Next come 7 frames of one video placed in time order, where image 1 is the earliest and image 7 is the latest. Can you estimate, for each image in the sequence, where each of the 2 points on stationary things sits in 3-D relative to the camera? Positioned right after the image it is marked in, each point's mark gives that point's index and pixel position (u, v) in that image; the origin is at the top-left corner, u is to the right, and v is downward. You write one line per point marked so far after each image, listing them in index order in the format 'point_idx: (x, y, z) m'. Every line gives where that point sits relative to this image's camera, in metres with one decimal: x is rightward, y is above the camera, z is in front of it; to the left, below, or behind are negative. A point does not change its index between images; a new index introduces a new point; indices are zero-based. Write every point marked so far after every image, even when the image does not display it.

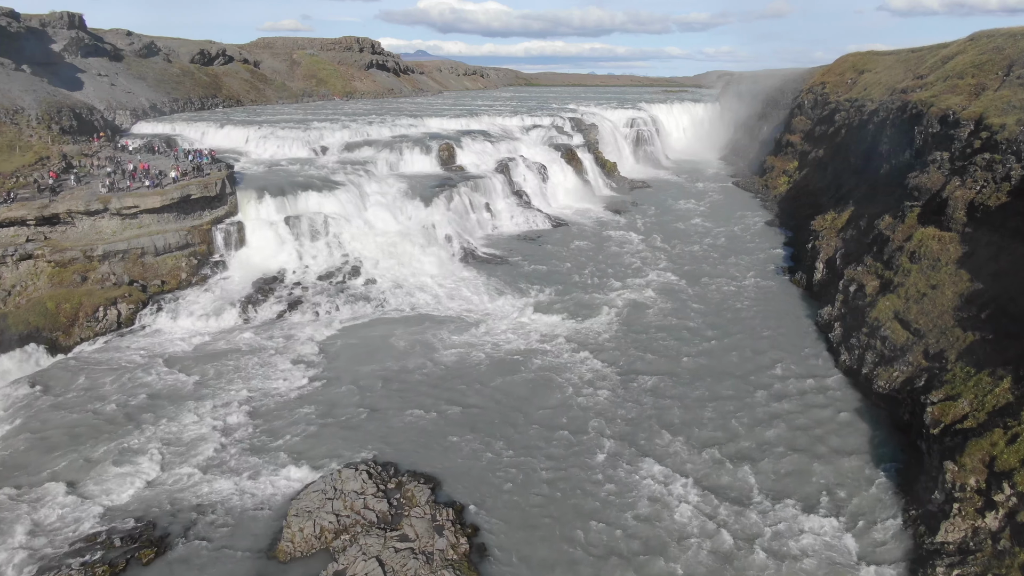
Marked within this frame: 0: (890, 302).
0: (+7.0, -0.2, +14.5) m
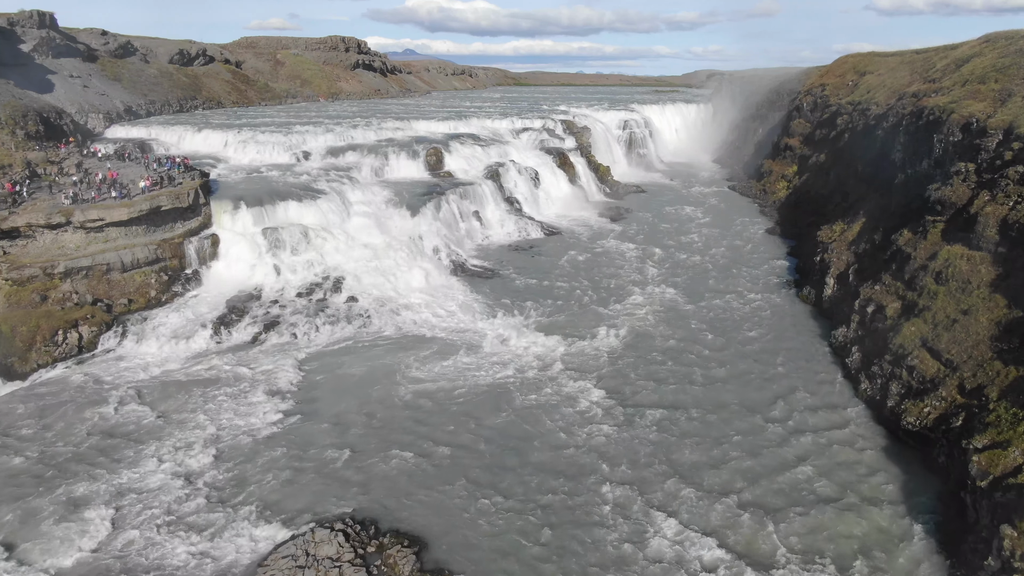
0: (+6.9, -0.7, +13.3) m
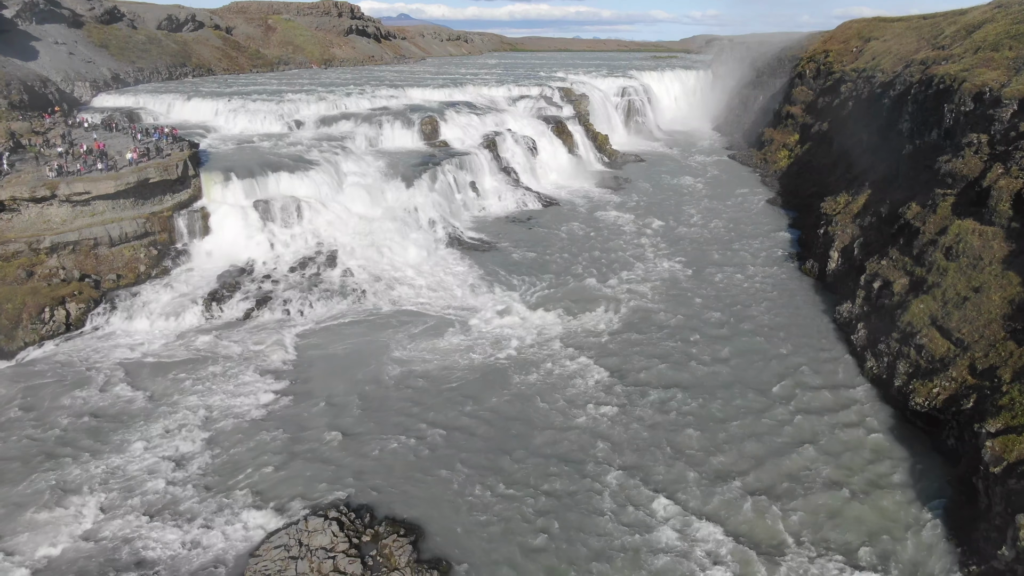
0: (+6.8, -0.3, +13.0) m
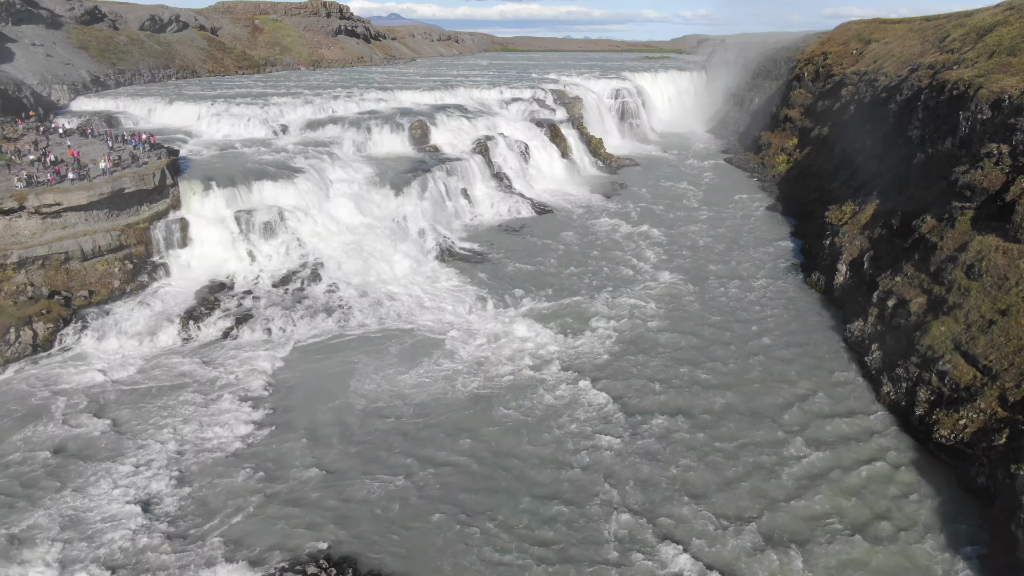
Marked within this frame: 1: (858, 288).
0: (+6.8, -0.6, +12.2) m
1: (+7.3, 0.0, +16.4) m
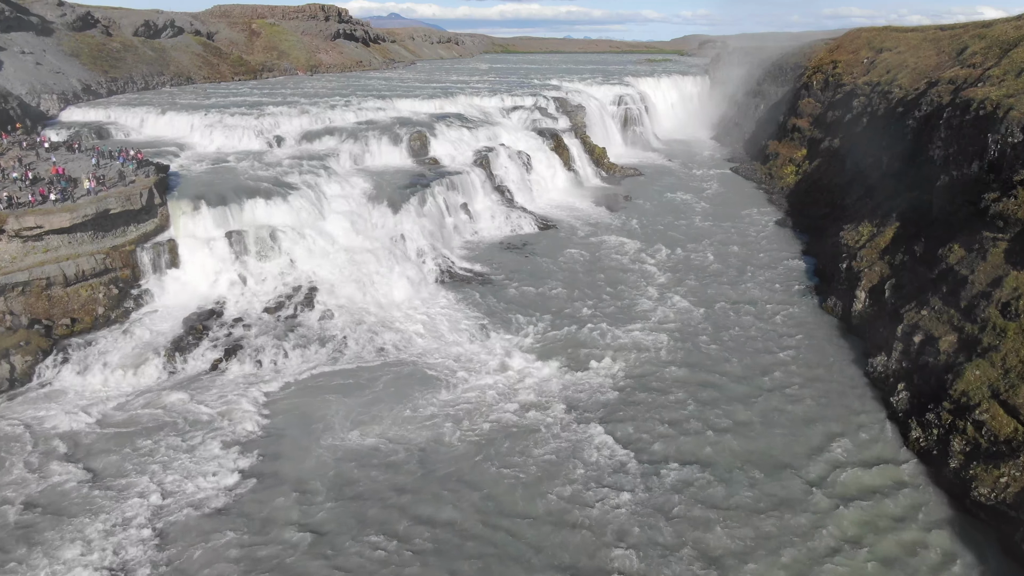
0: (+6.8, -1.2, +11.4) m
1: (+7.3, -0.6, +15.6) m
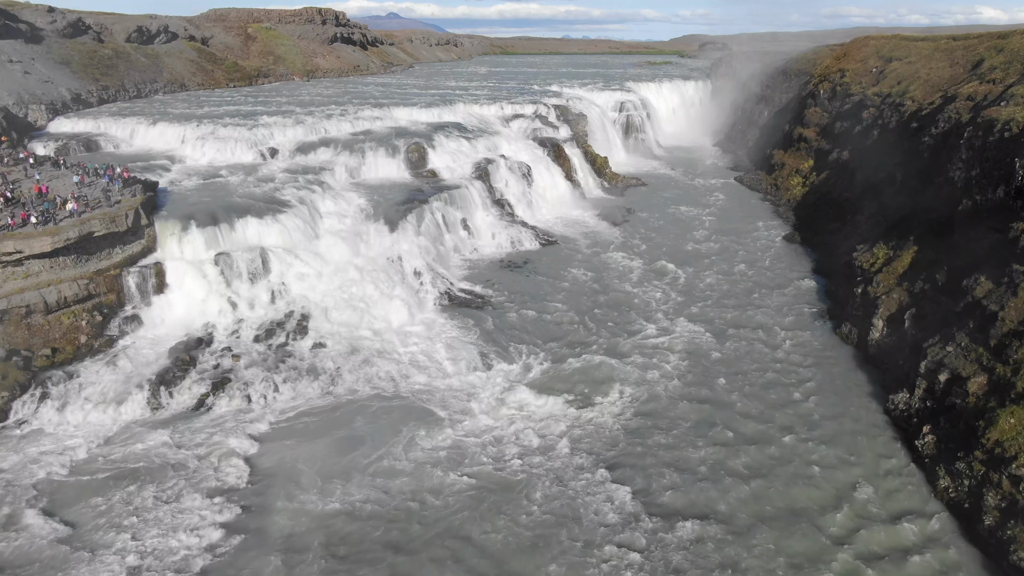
0: (+6.9, -1.8, +10.6) m
1: (+7.4, -1.2, +14.9) m
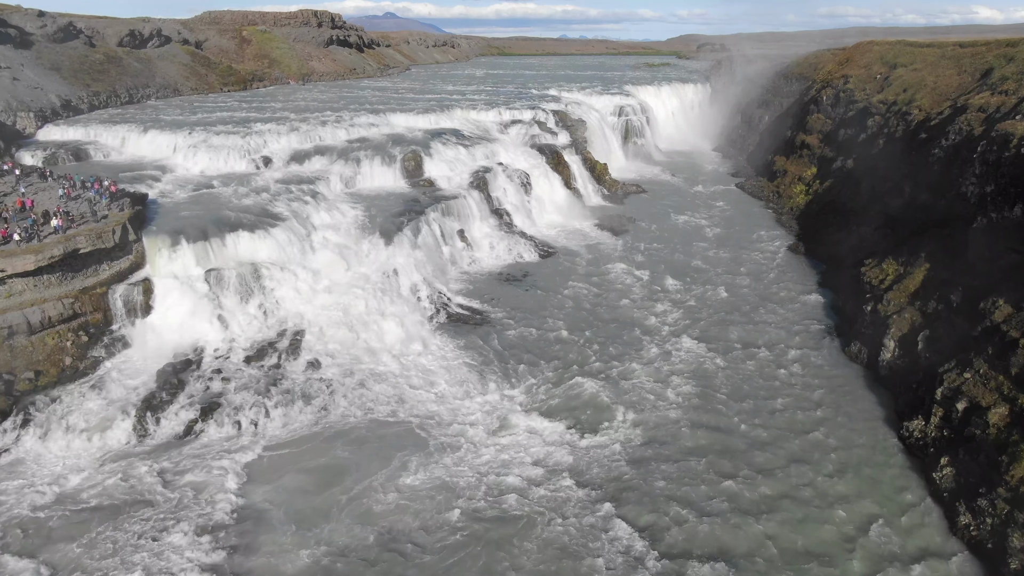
0: (+6.9, -2.2, +10.1) m
1: (+7.4, -1.6, +14.4) m
